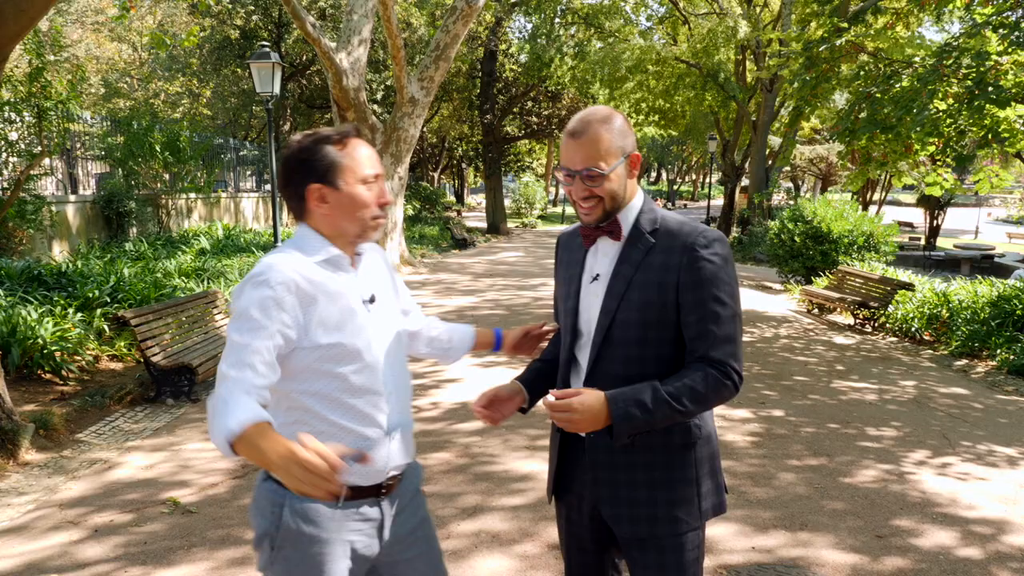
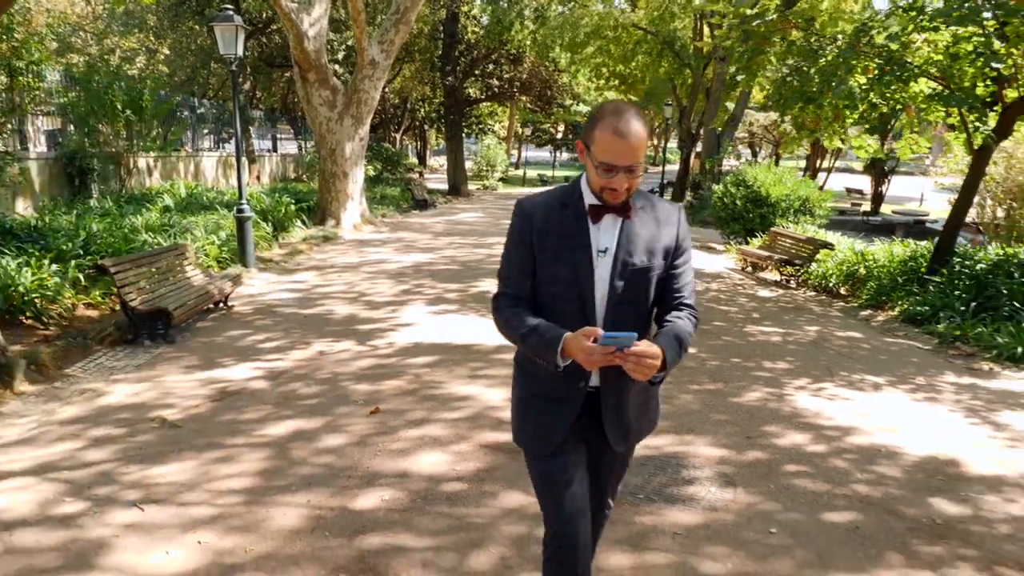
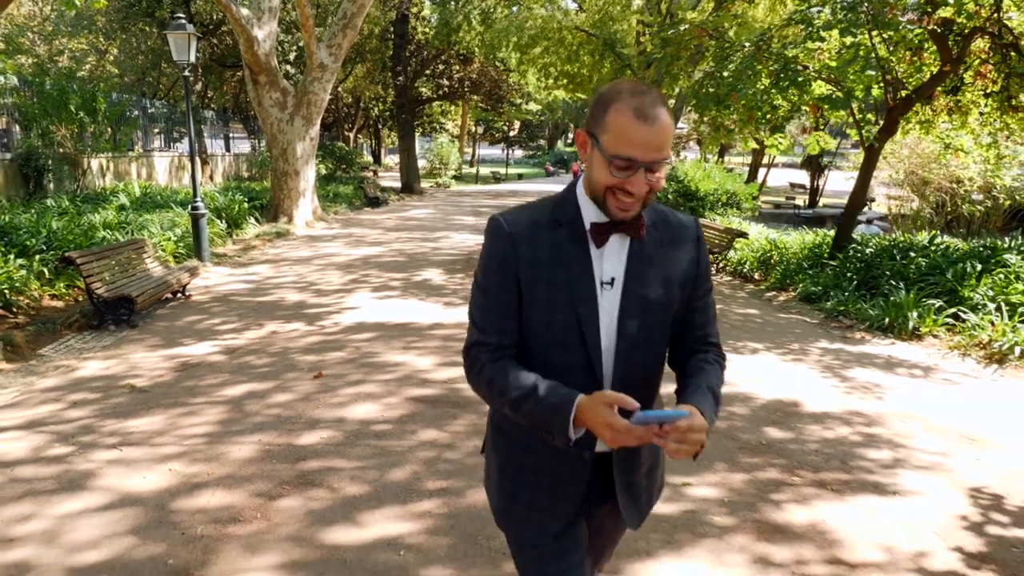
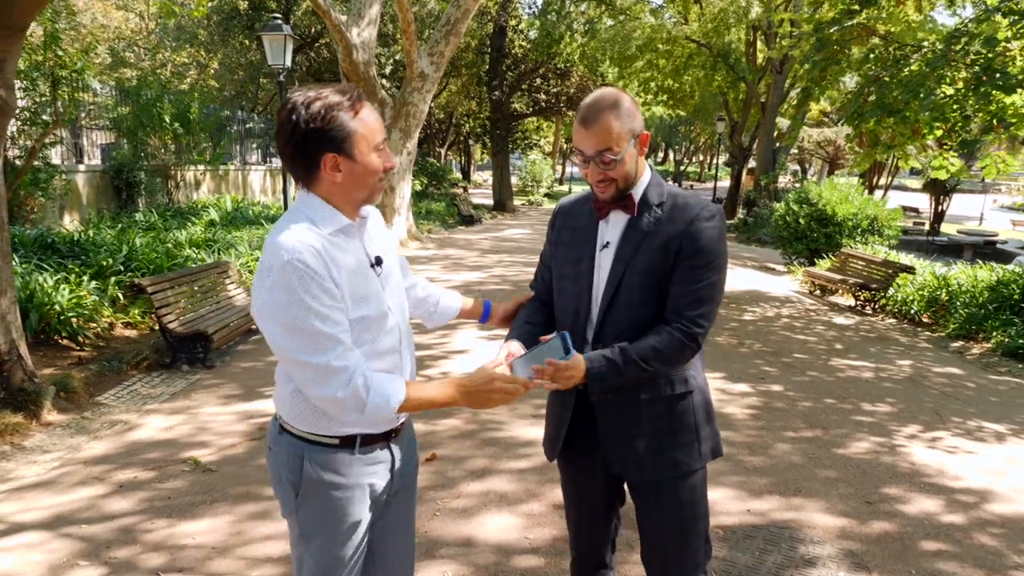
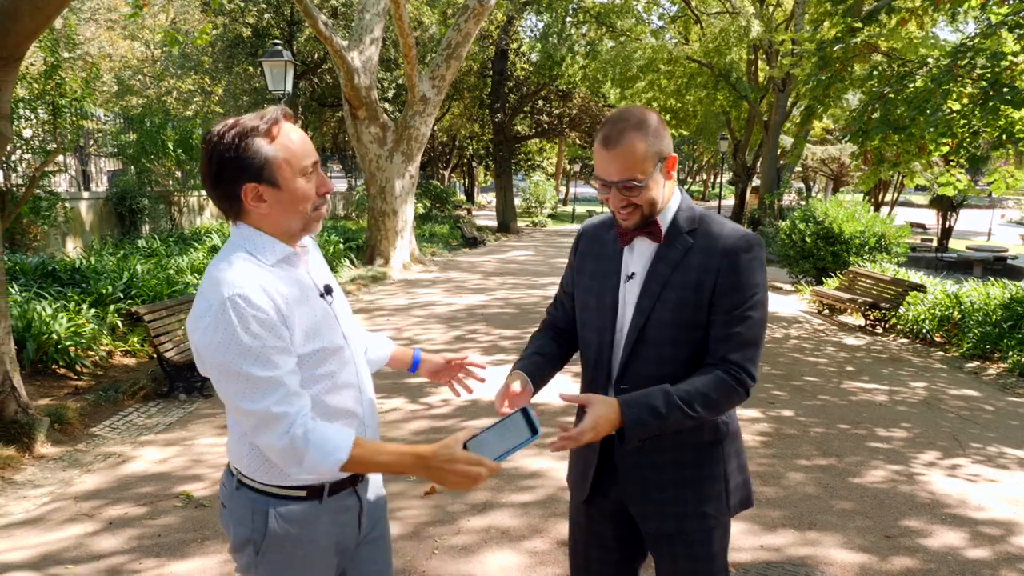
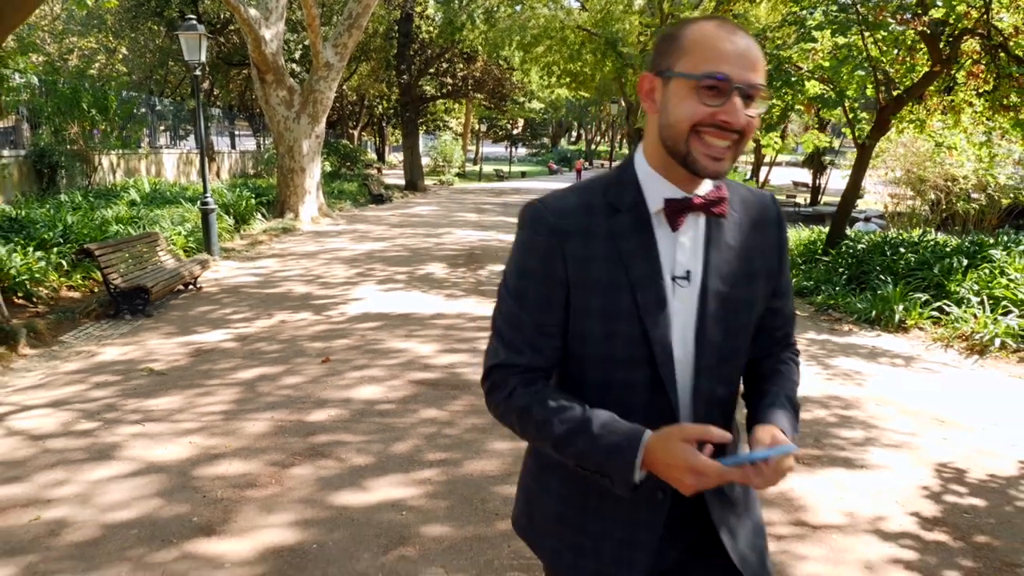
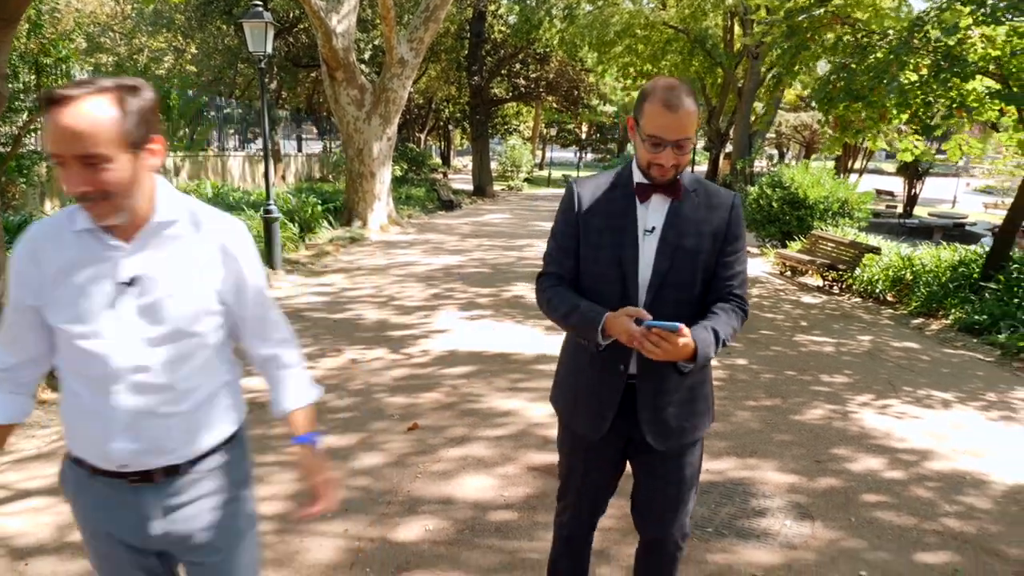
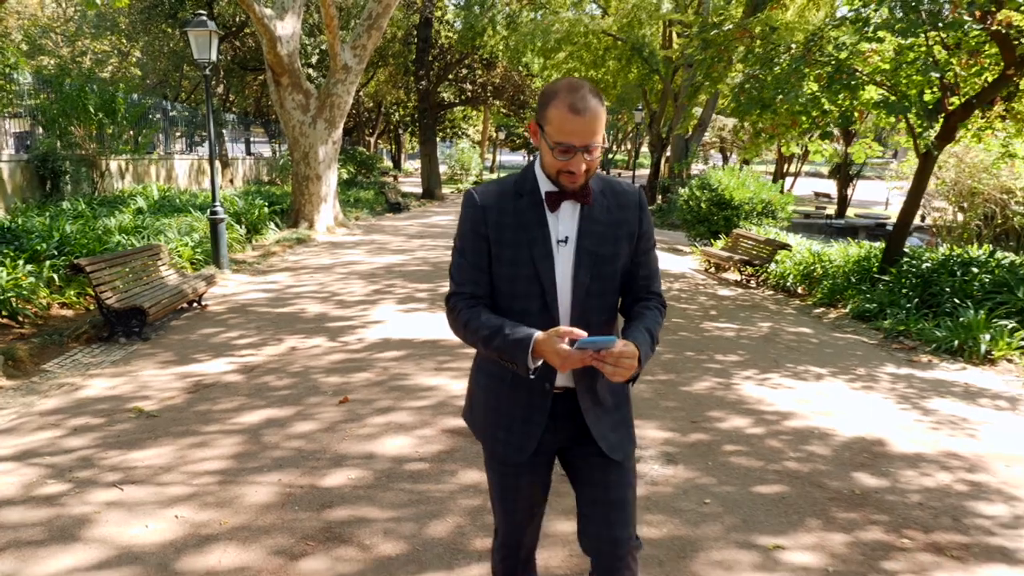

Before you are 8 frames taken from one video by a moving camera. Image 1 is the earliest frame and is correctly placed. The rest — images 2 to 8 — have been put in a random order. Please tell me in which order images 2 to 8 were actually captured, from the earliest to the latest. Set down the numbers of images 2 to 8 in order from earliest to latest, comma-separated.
5, 4, 7, 2, 8, 3, 6
